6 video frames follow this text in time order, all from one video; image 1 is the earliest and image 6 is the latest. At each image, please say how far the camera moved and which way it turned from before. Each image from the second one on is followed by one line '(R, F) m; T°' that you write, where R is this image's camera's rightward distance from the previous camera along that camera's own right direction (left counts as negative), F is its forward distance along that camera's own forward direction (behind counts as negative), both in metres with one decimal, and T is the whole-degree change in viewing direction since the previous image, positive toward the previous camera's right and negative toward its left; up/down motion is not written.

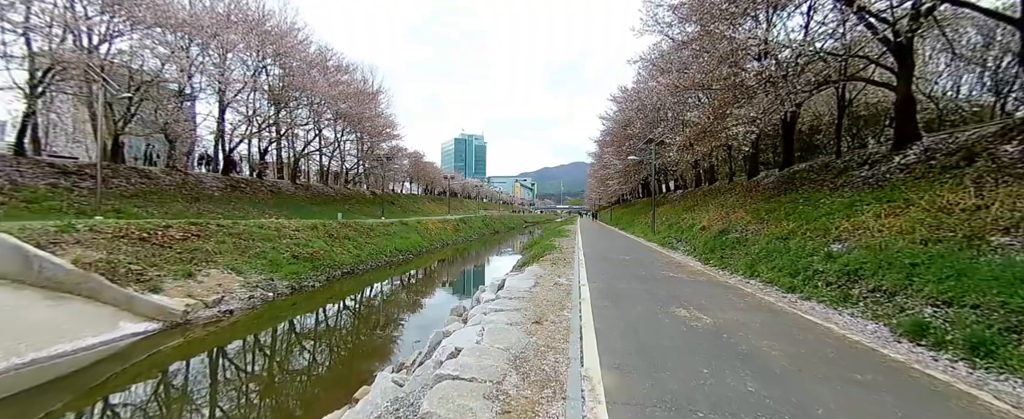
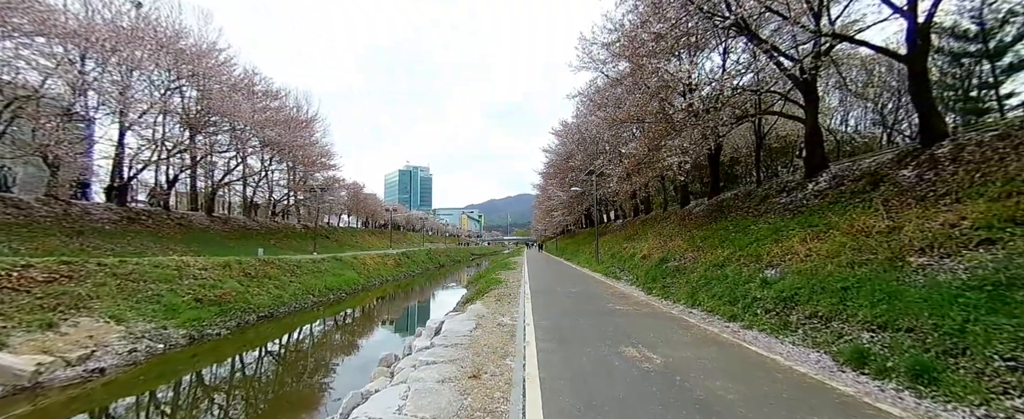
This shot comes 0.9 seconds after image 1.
(+0.2, +0.6) m; +8°
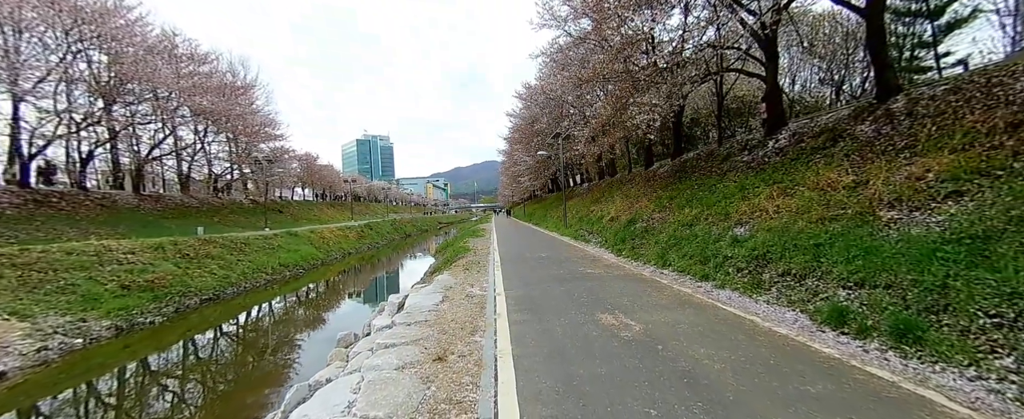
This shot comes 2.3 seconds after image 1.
(0.0, +0.6) m; +5°
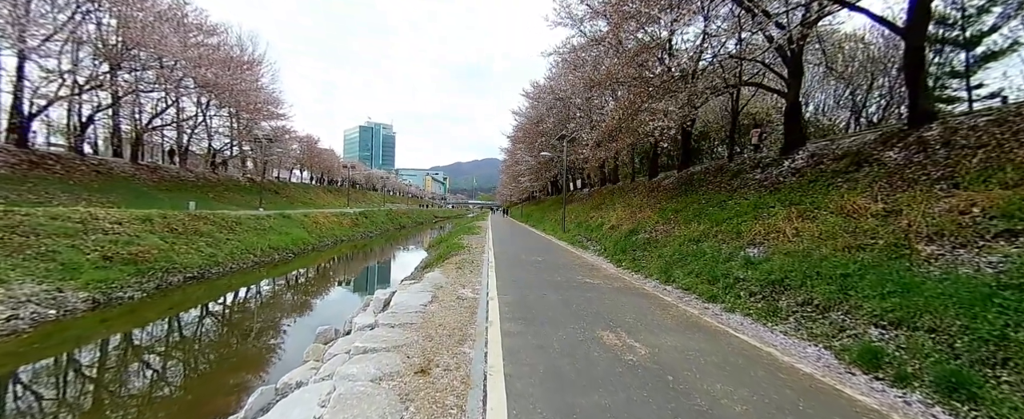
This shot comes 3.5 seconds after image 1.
(-0.1, +0.4) m; 0°
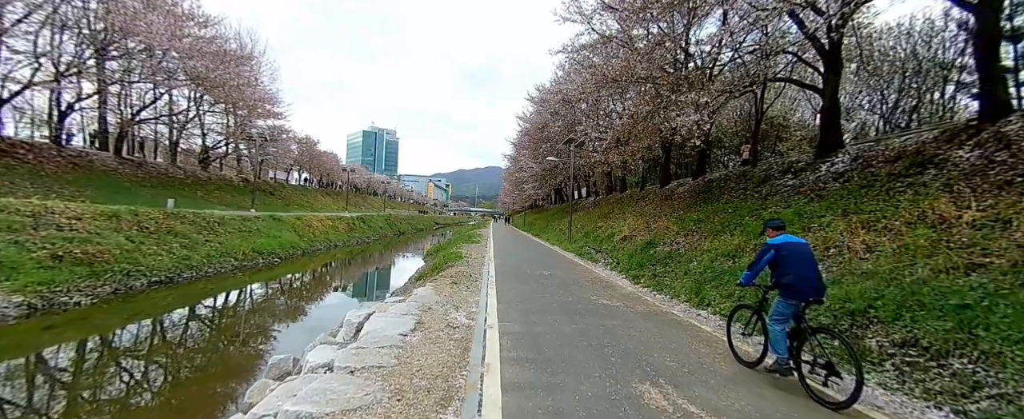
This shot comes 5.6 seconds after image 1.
(-0.1, +1.3) m; 0°
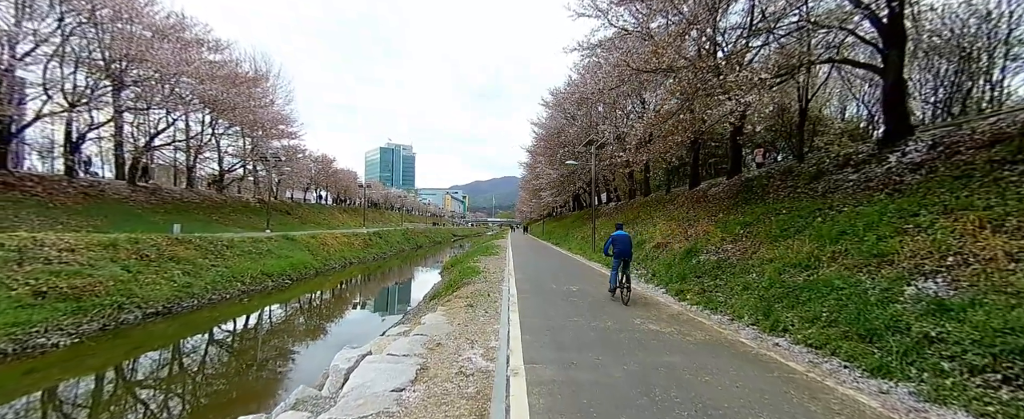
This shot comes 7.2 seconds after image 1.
(-0.1, +1.1) m; -3°
